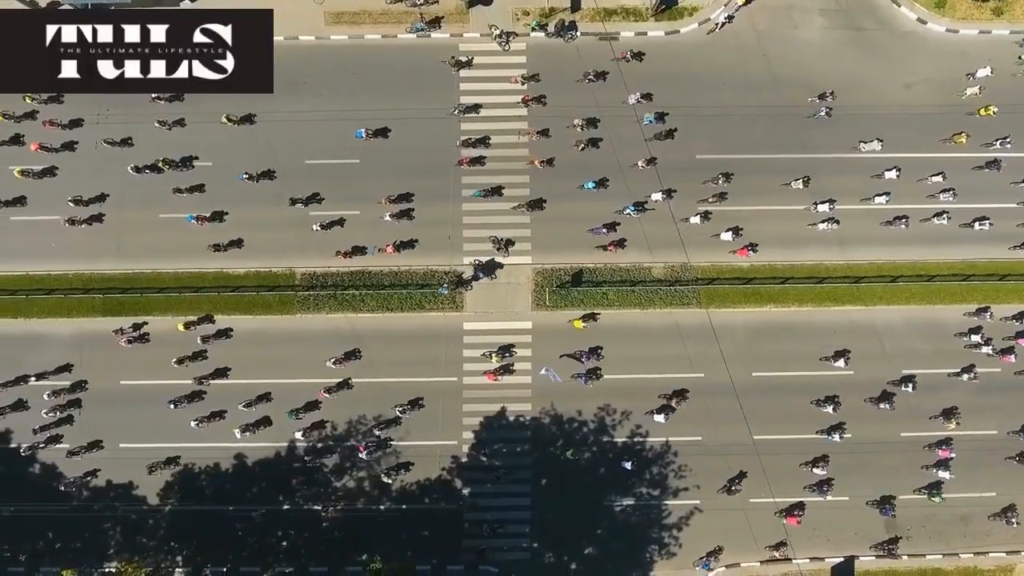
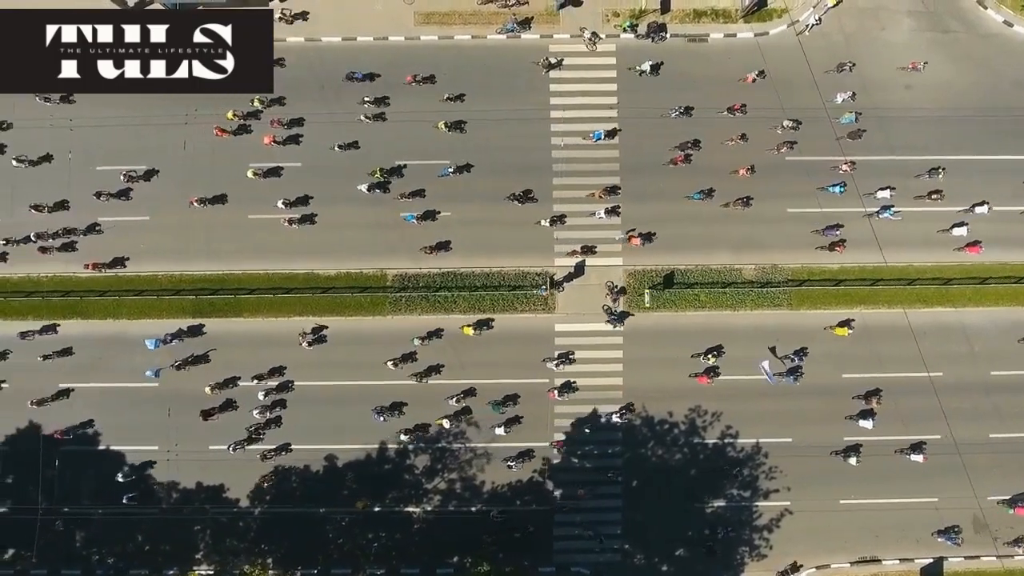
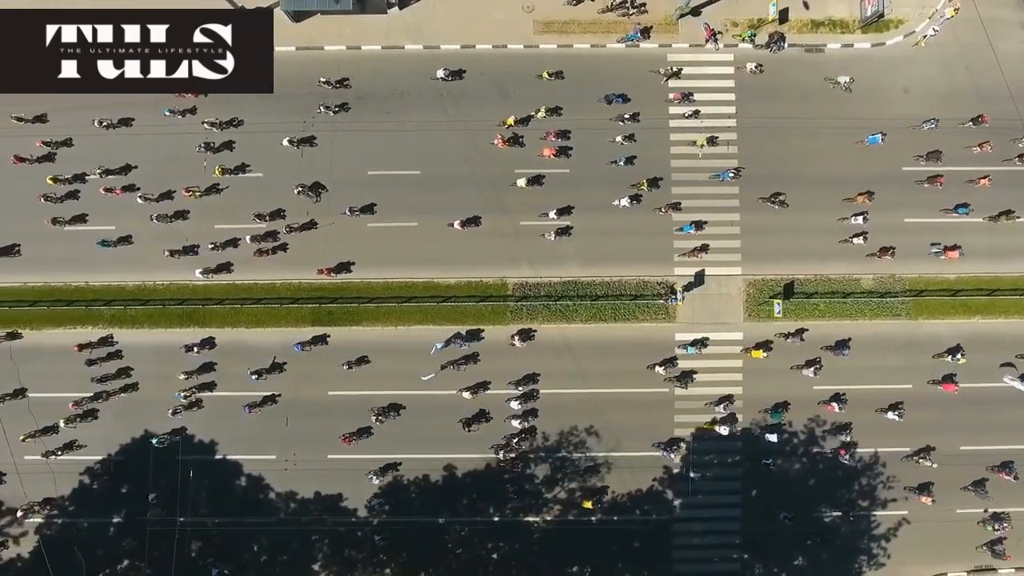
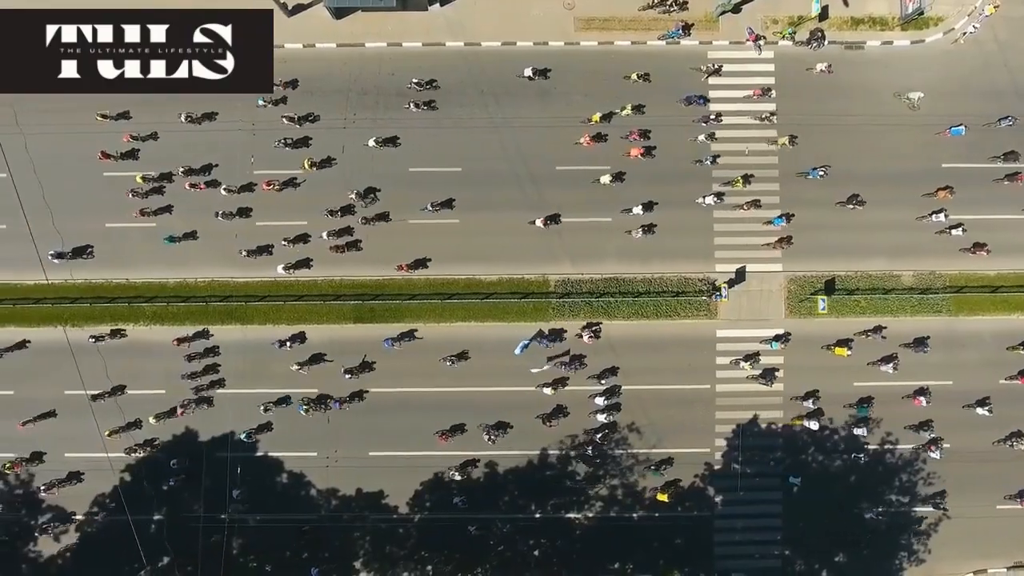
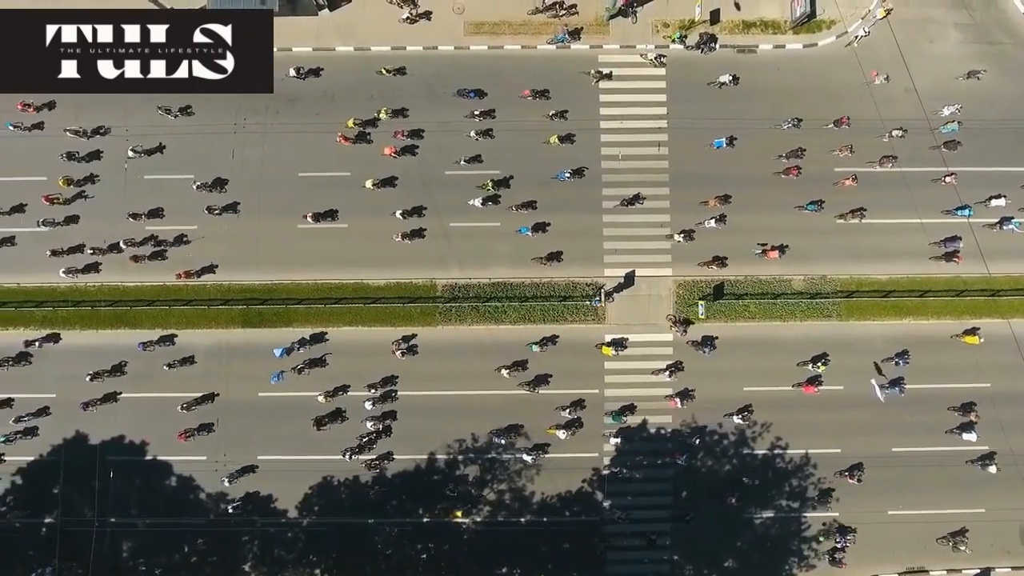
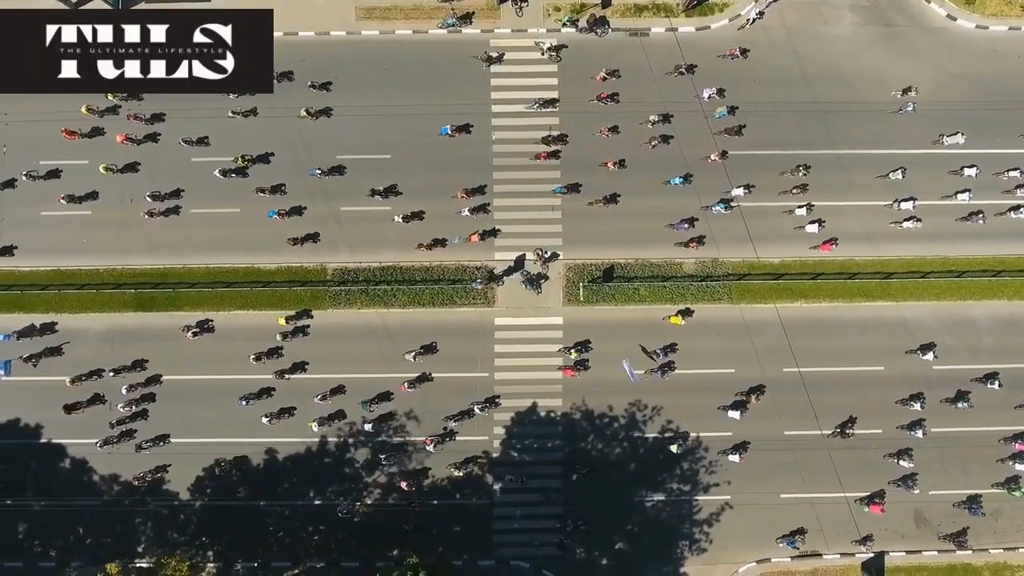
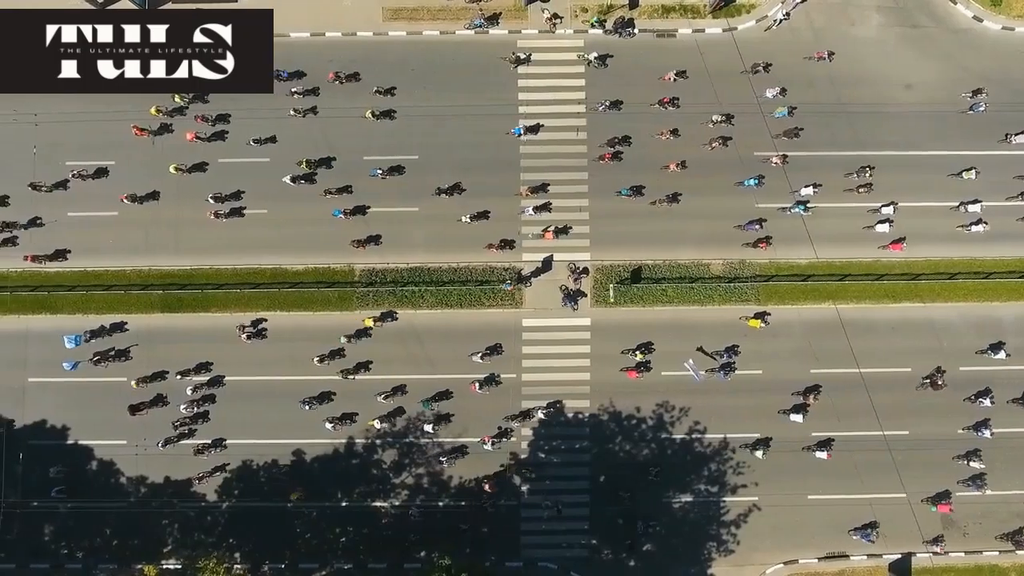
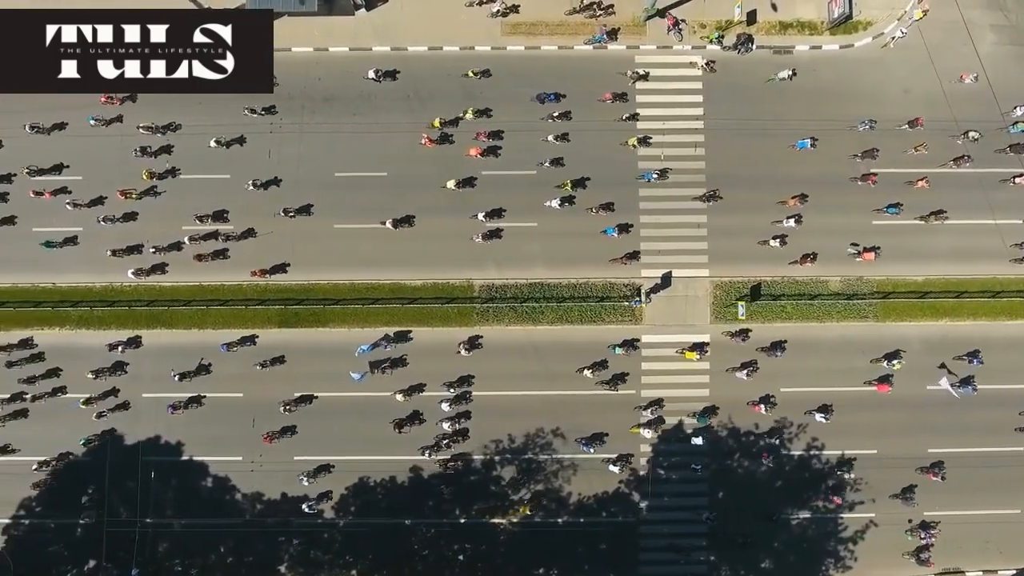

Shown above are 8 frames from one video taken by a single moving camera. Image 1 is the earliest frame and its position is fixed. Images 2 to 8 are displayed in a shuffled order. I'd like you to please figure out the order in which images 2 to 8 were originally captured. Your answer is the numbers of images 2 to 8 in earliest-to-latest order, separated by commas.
6, 7, 2, 5, 8, 3, 4
